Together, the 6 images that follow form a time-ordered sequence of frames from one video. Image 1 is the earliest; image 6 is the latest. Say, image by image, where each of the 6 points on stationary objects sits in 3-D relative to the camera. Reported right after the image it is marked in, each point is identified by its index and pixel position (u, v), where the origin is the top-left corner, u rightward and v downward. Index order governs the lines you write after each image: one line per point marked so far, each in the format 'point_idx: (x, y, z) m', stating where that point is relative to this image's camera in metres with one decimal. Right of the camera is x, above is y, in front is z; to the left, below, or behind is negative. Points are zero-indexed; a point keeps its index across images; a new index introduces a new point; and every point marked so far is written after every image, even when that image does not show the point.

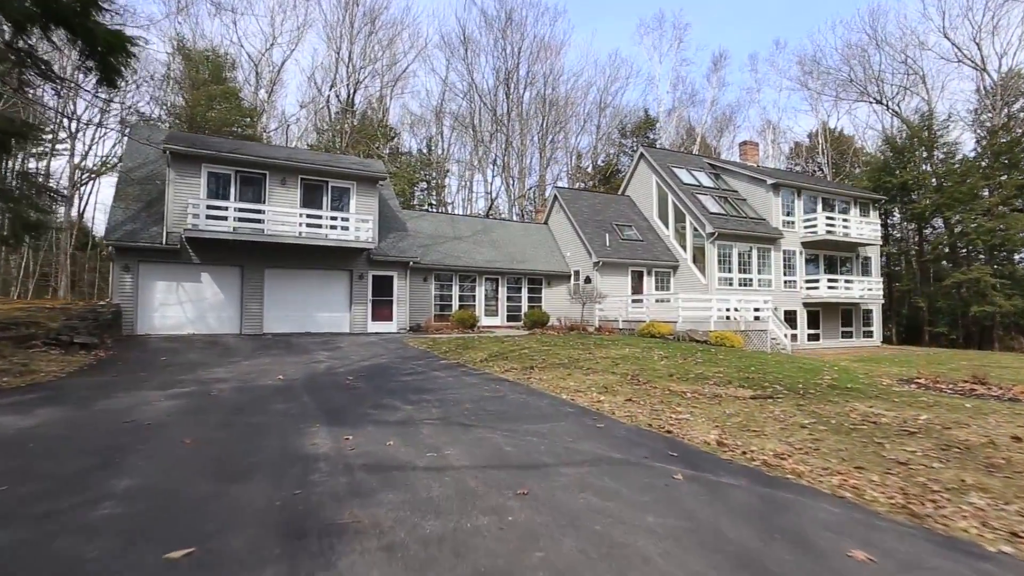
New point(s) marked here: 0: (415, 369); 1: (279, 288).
0: (-1.6, -1.4, +9.3) m
1: (-7.3, -0.1, +17.4) m
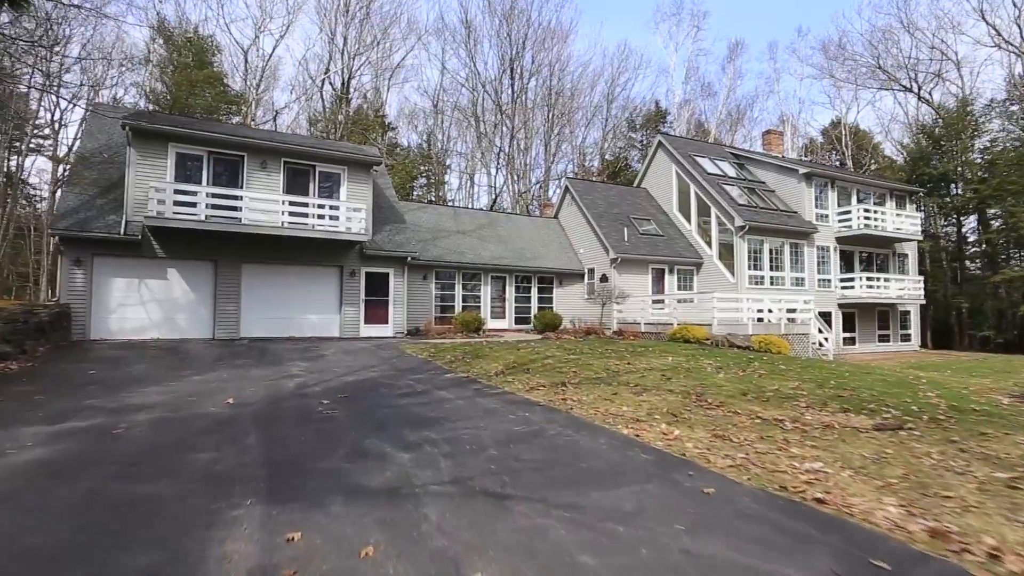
0: (-1.2, -1.3, +7.2) m
1: (-6.9, 0.0, +15.2) m
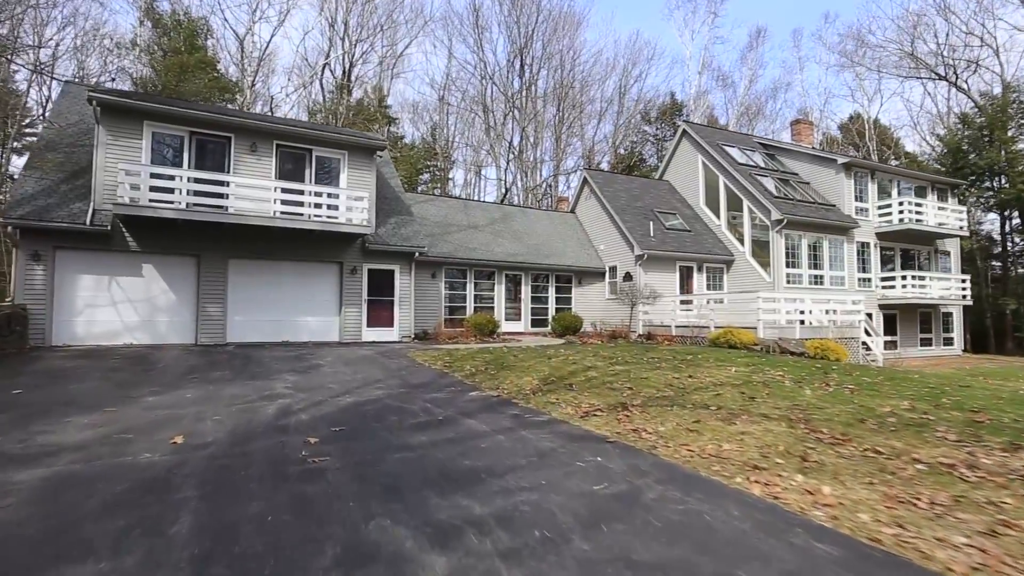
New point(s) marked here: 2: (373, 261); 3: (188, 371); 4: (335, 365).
0: (-0.7, -1.2, +5.4) m
1: (-6.4, 0.0, +13.5) m
2: (-3.8, +0.7, +15.0) m
3: (-4.7, -1.2, +8.0) m
4: (-2.8, -1.2, +8.9) m
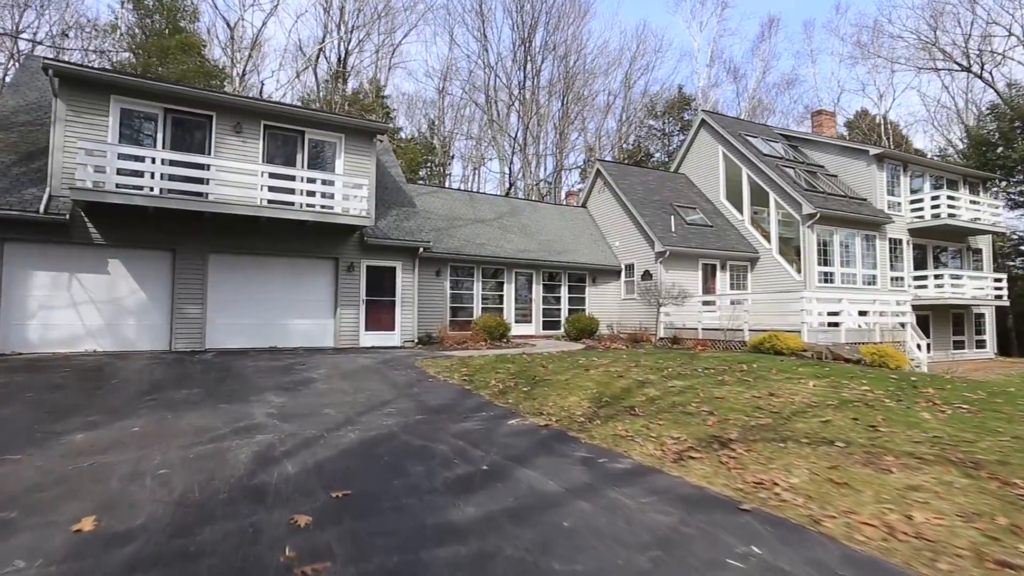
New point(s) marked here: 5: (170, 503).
0: (-0.3, -1.2, +3.9) m
1: (-6.0, 0.0, +11.9) m
2: (-3.4, +0.7, +13.4) m
3: (-4.2, -1.2, +6.4) m
4: (-2.4, -1.2, +7.4) m
5: (-1.8, -1.1, +2.9) m
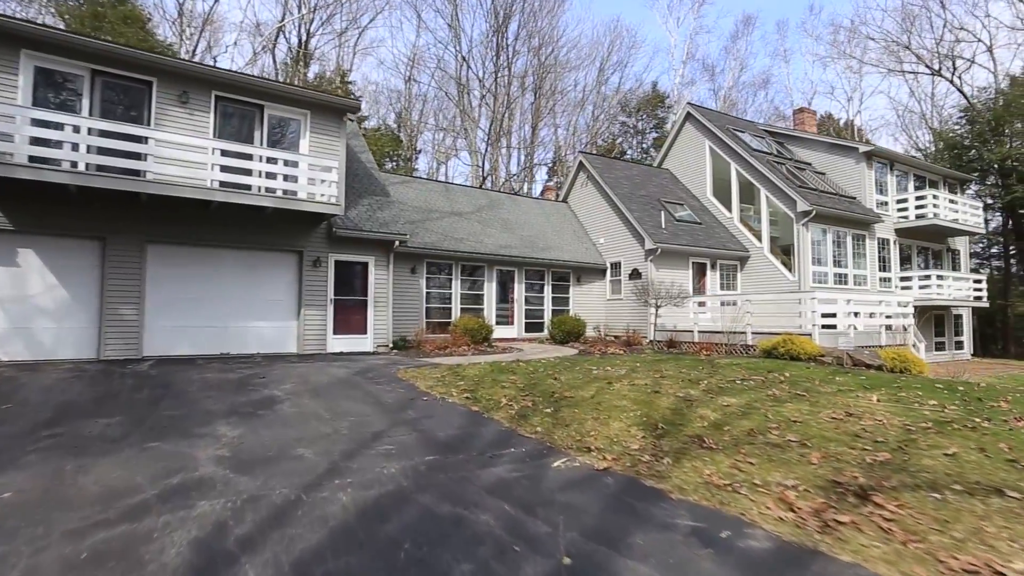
0: (+0.1, -1.2, +2.5) m
1: (-6.2, +0.1, +10.2) m
2: (-3.6, +0.8, +11.8) m
3: (-4.0, -1.1, +4.8) m
4: (-2.2, -1.2, +5.9) m
5: (-1.3, -1.1, +1.5) m
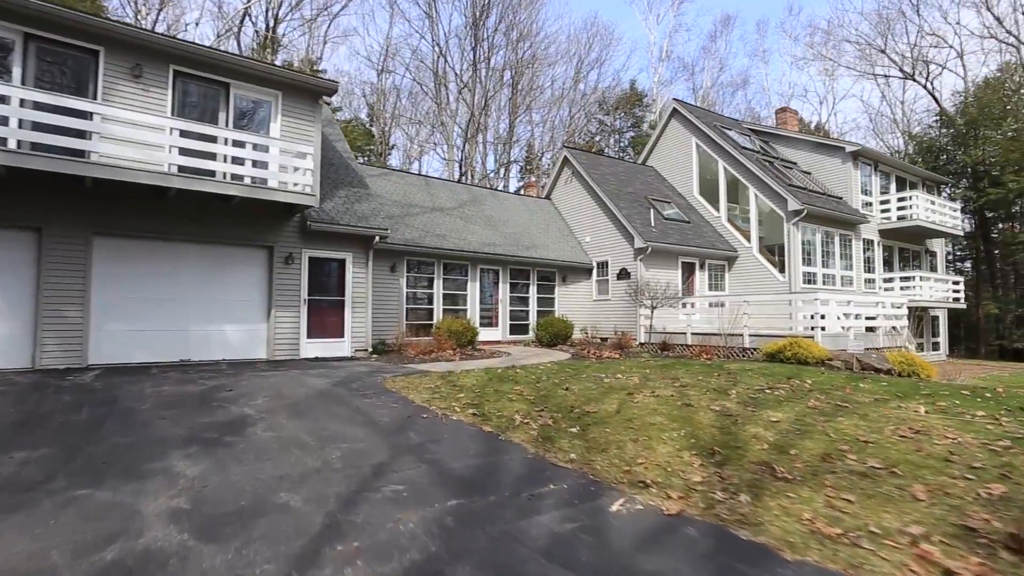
0: (+0.5, -1.1, +1.7) m
1: (-6.2, +0.1, +9.0) m
2: (-3.8, +0.8, +10.8) m
3: (-3.8, -1.1, +3.8) m
4: (-2.1, -1.1, +4.9) m
5: (-0.9, -1.1, +0.6) m
